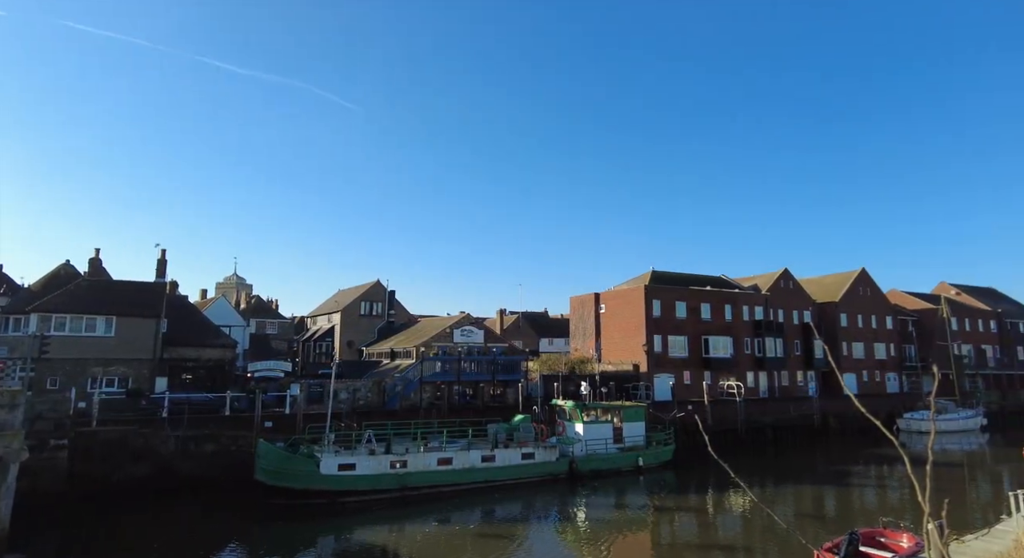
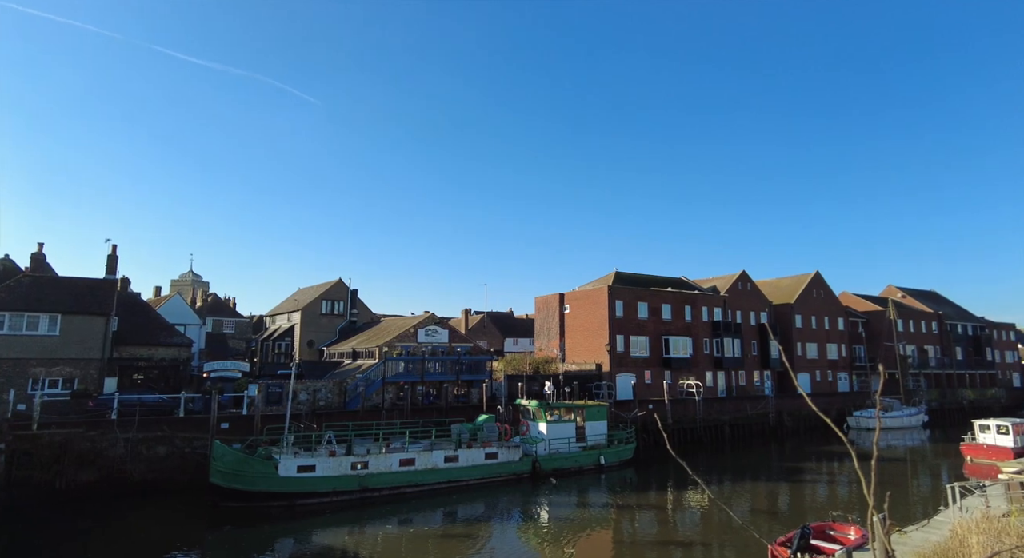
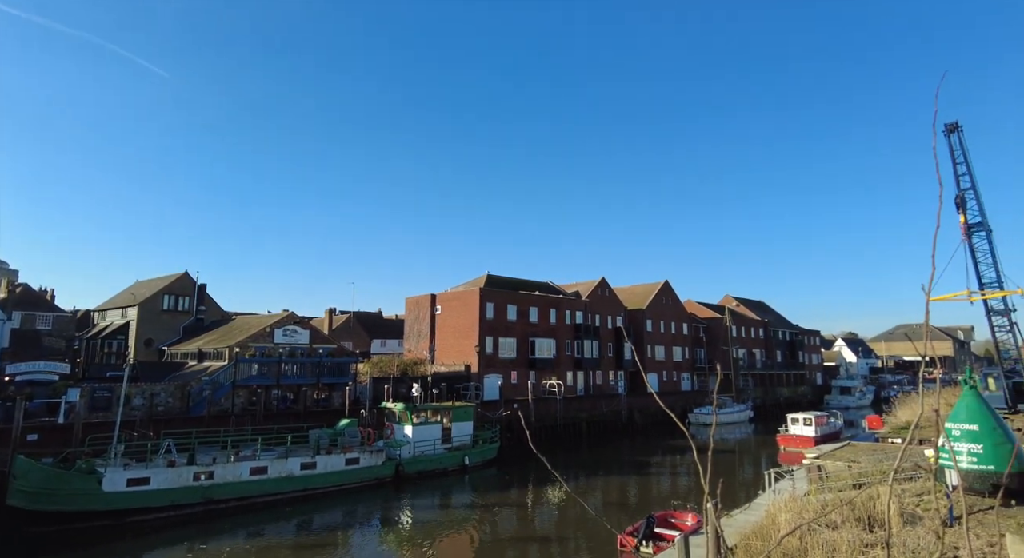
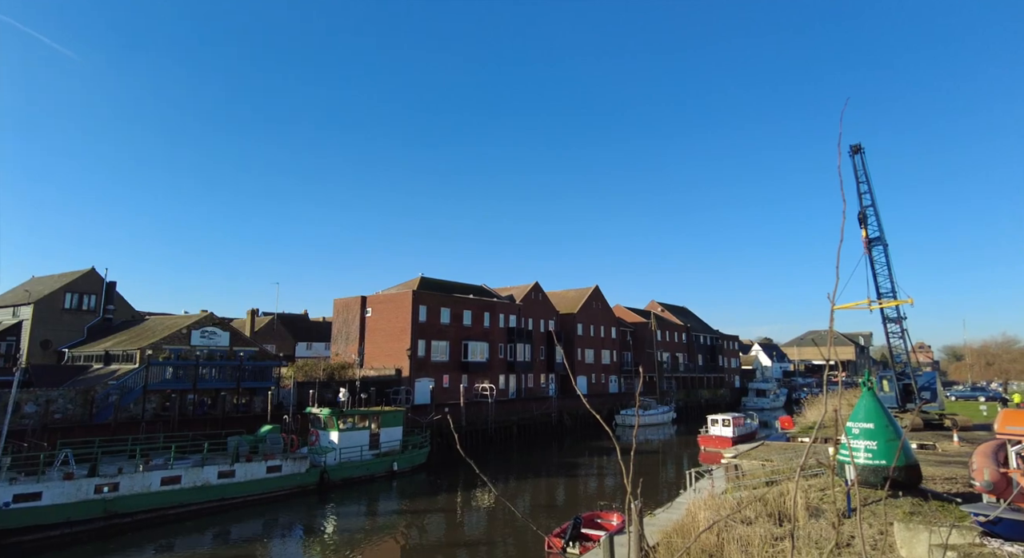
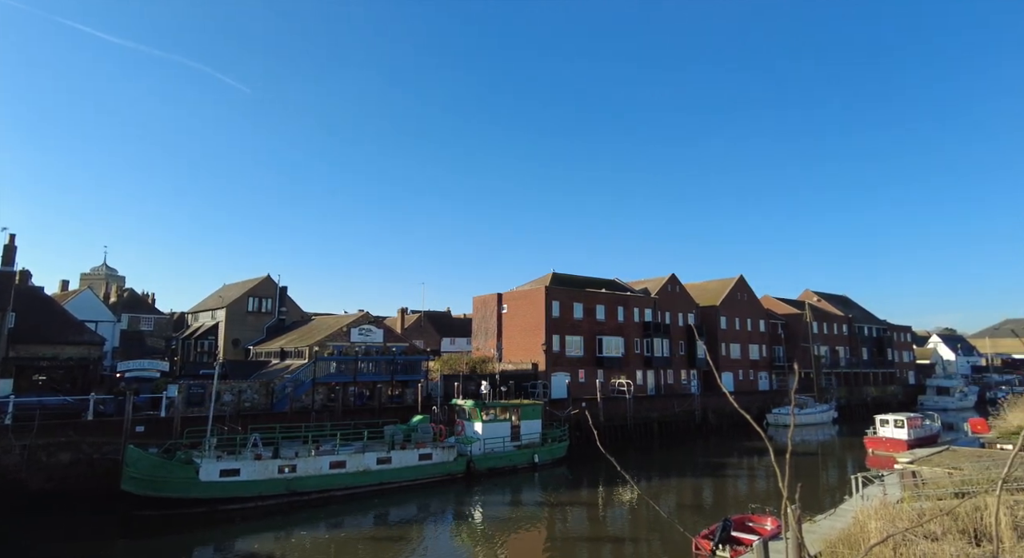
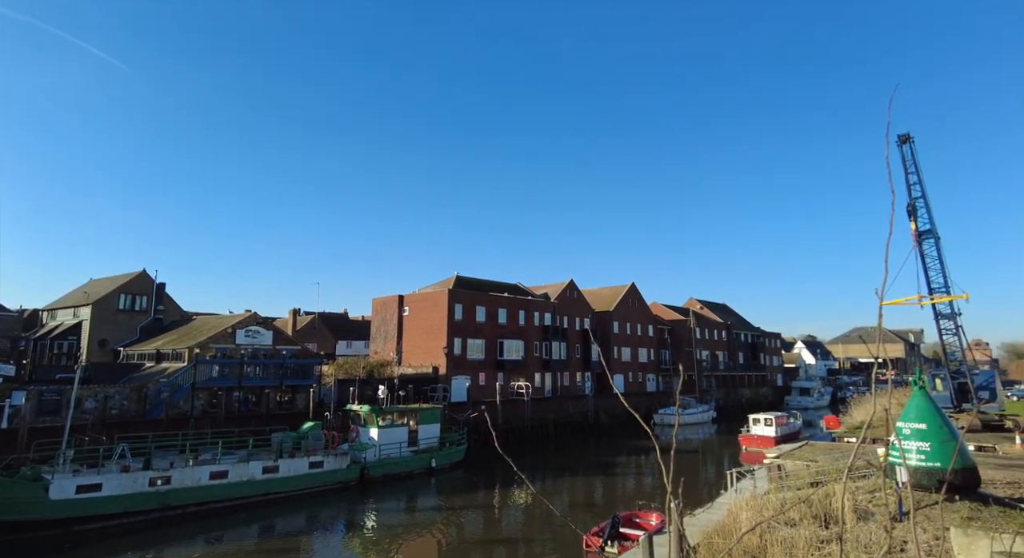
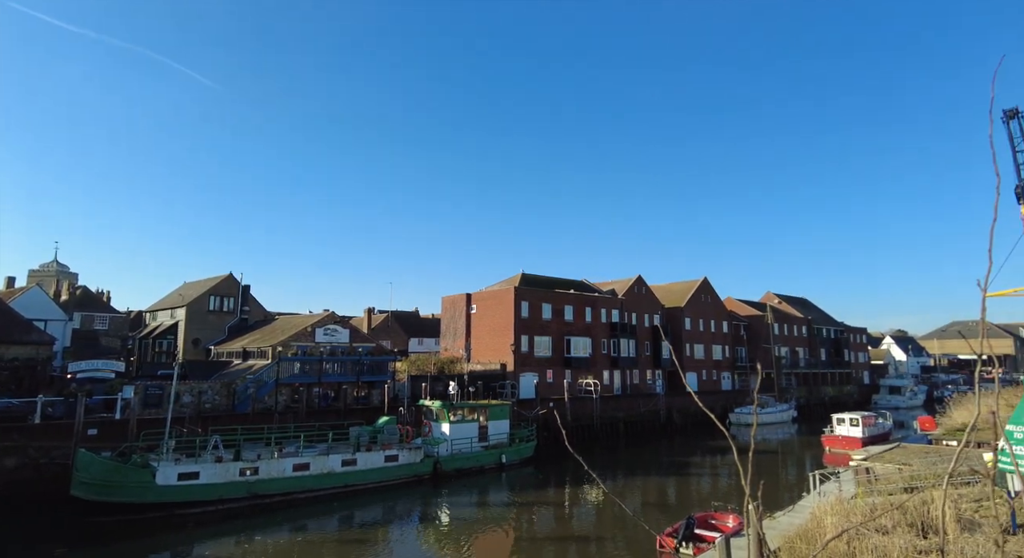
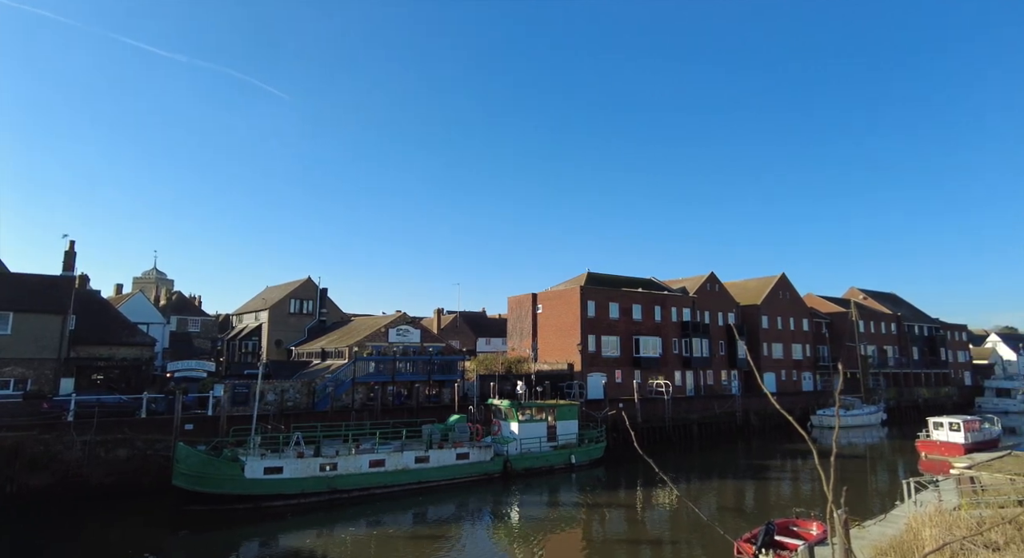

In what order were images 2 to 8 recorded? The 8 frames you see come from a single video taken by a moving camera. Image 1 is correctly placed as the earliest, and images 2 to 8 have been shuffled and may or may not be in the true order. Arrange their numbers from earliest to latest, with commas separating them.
2, 8, 5, 7, 3, 6, 4
